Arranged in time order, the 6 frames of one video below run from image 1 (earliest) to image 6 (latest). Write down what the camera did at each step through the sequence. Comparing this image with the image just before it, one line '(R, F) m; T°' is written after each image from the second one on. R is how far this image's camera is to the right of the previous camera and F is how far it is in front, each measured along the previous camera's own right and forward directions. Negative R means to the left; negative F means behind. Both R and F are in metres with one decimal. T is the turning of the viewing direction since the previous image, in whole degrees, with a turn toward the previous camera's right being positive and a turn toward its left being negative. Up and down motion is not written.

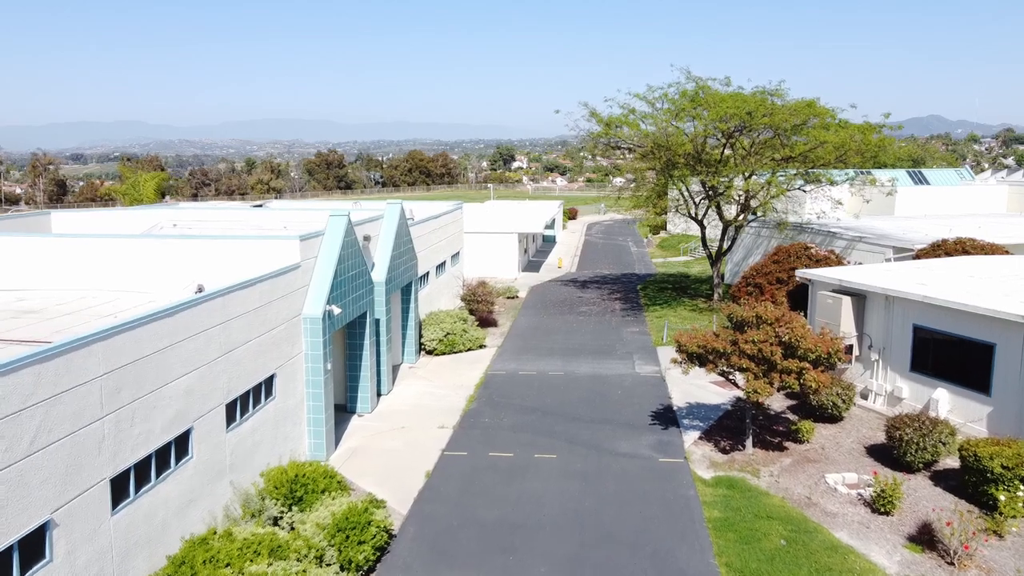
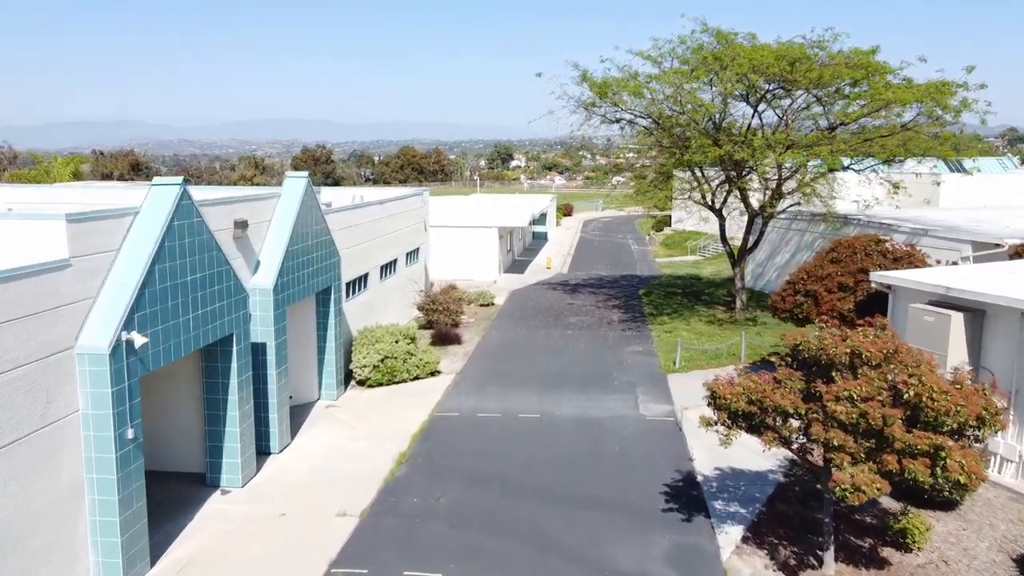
(+0.8, +5.7) m; 0°
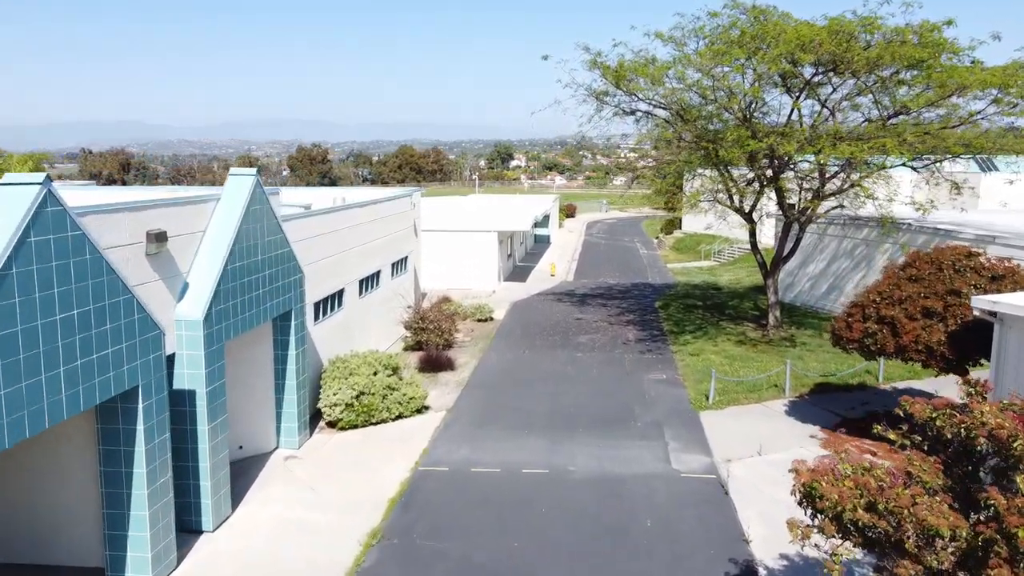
(0.0, +2.8) m; 0°
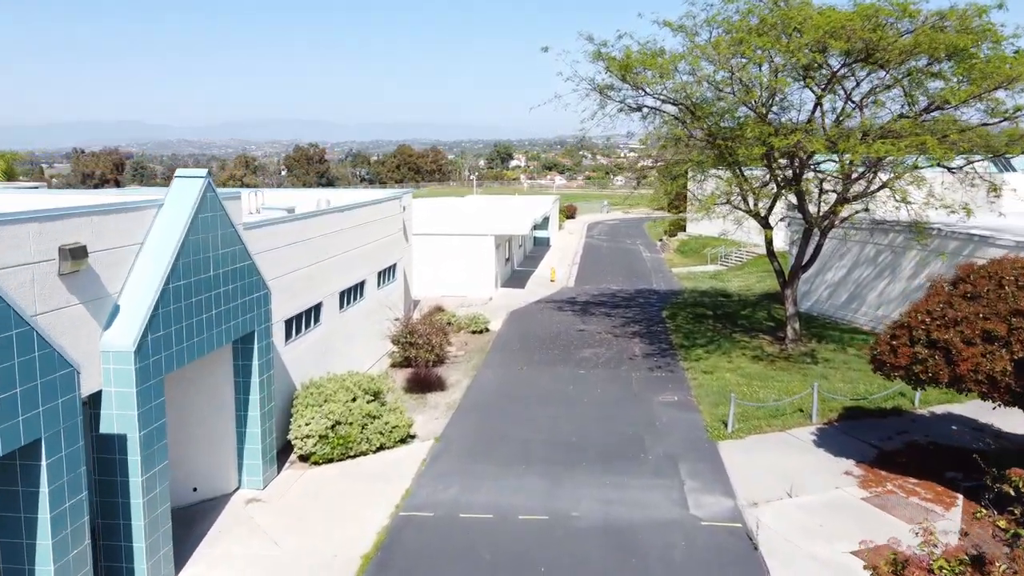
(+0.1, +1.5) m; 0°
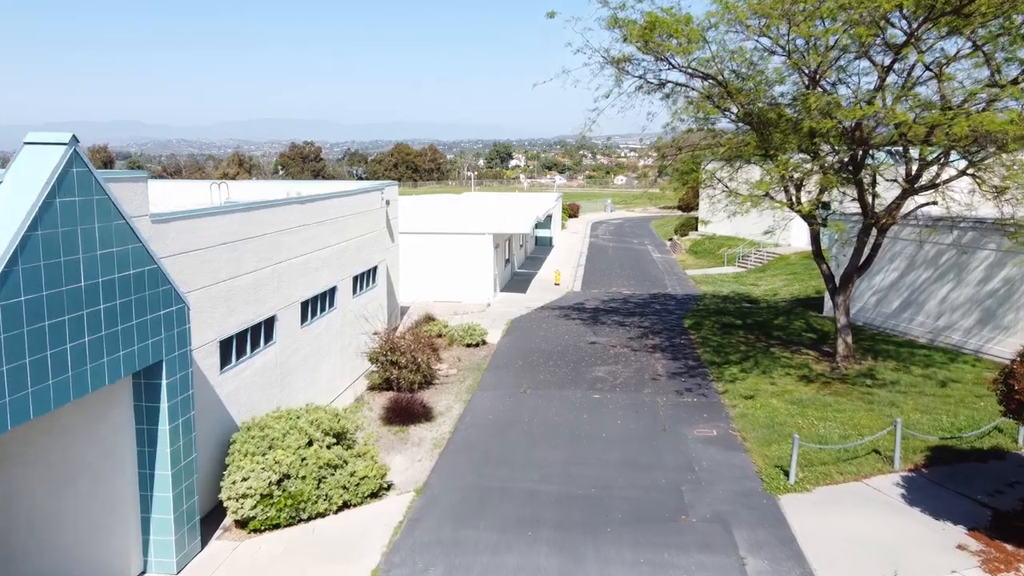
(0.0, +2.9) m; 0°
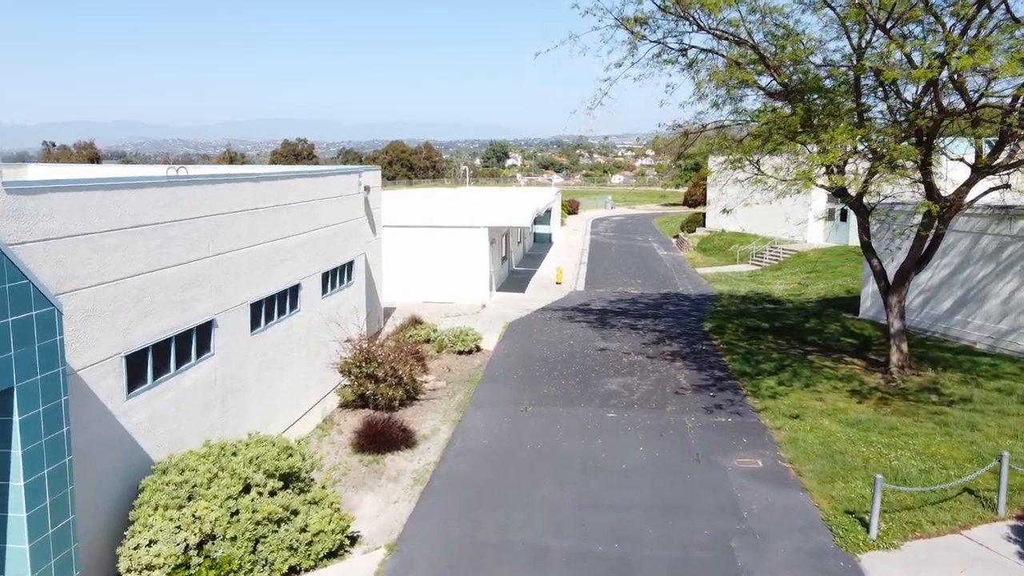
(0.0, +2.3) m; 0°
